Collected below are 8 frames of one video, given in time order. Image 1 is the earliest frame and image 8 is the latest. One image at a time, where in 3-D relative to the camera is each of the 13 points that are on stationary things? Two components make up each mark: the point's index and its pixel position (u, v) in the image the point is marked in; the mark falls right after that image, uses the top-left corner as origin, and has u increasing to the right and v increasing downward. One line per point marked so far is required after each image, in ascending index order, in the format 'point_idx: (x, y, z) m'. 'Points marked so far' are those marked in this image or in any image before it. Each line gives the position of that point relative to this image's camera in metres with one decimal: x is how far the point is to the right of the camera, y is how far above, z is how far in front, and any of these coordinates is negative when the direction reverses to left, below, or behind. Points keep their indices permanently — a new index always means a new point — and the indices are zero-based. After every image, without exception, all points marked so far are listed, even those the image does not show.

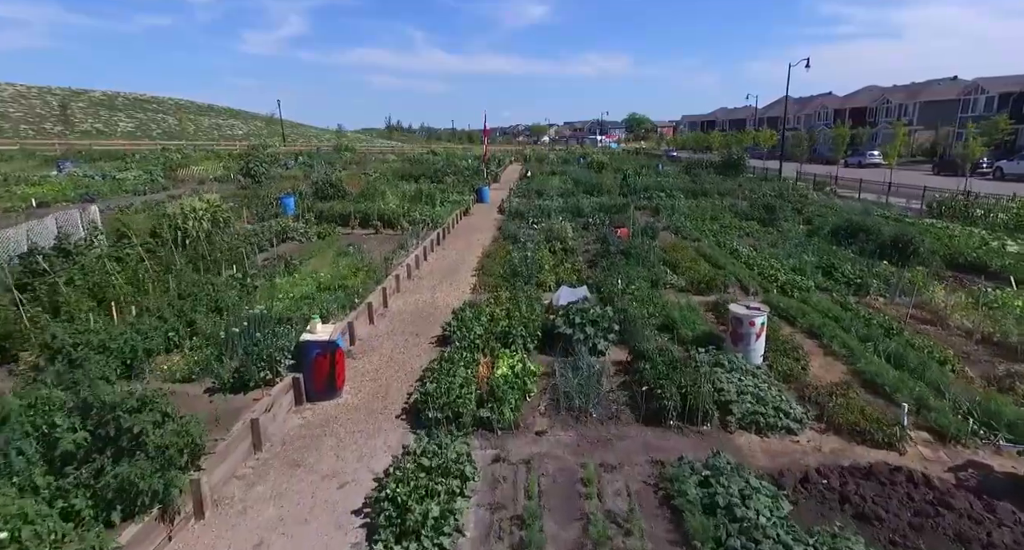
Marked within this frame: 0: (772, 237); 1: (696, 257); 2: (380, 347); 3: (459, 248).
0: (+7.6, +1.0, +16.5) m
1: (+4.5, +0.4, +13.8) m
2: (-2.1, -1.1, +8.9) m
3: (-1.6, +0.7, +16.6) m
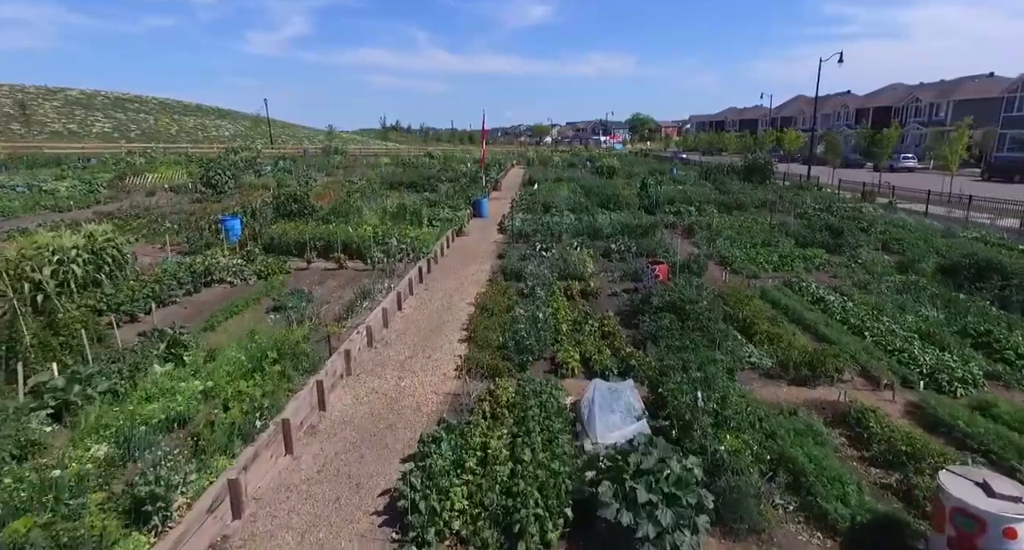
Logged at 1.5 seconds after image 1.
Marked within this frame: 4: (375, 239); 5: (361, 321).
0: (+7.6, 0.0, +12.6) m
1: (+4.6, -0.6, +10.0) m
2: (-2.0, -2.2, +5.0) m
3: (-1.5, -0.4, +12.8) m
4: (-3.6, +0.8, +14.7) m
5: (-2.5, -0.8, +9.5) m
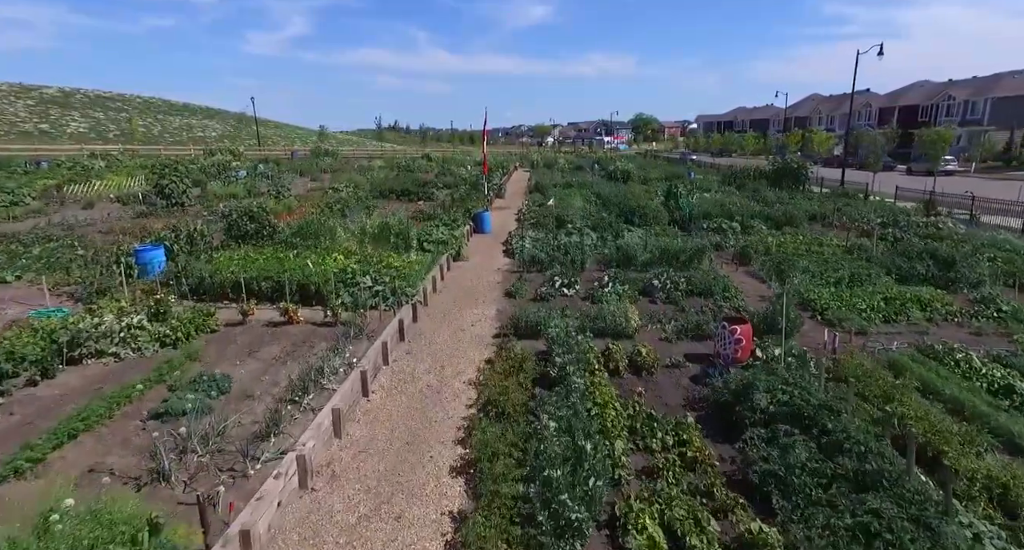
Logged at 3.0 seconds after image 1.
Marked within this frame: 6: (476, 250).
0: (+7.9, -1.0, +8.9) m
1: (+4.8, -1.6, +6.3) m
2: (-1.7, -3.1, +1.3) m
3: (-1.2, -1.3, +9.1) m
4: (-3.3, -0.1, +11.0) m
5: (-2.3, -1.7, +5.8) m
6: (-1.1, +0.6, +17.9) m
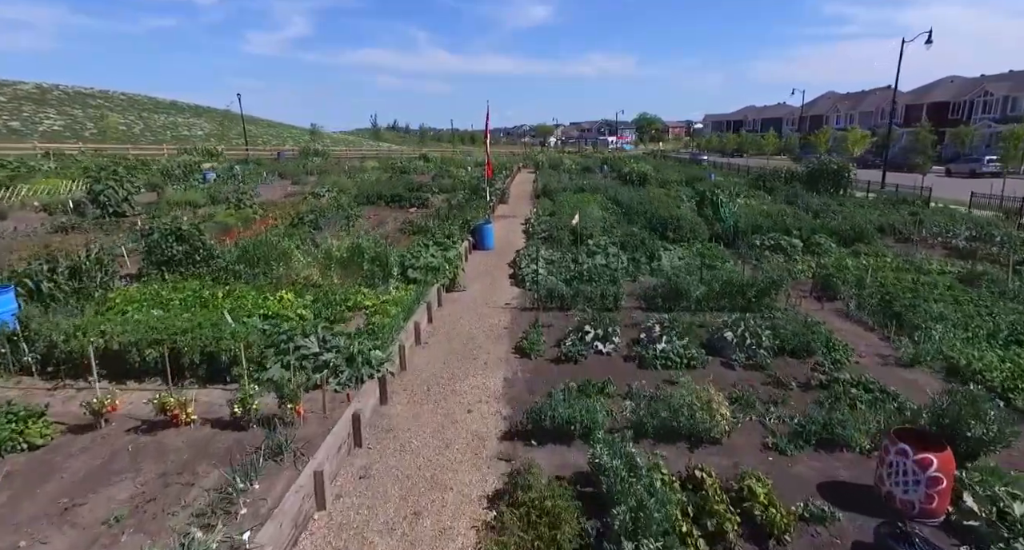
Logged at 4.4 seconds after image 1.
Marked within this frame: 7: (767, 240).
0: (+8.1, -1.7, +5.2) m
1: (+5.0, -2.3, +2.6) m
2: (-1.6, -3.9, -2.3) m
3: (-1.0, -2.1, +5.4) m
4: (-3.1, -0.9, +7.3) m
5: (-2.1, -2.5, +2.1) m
6: (-0.9, -0.2, +14.3) m
7: (+7.2, +1.0, +15.9) m
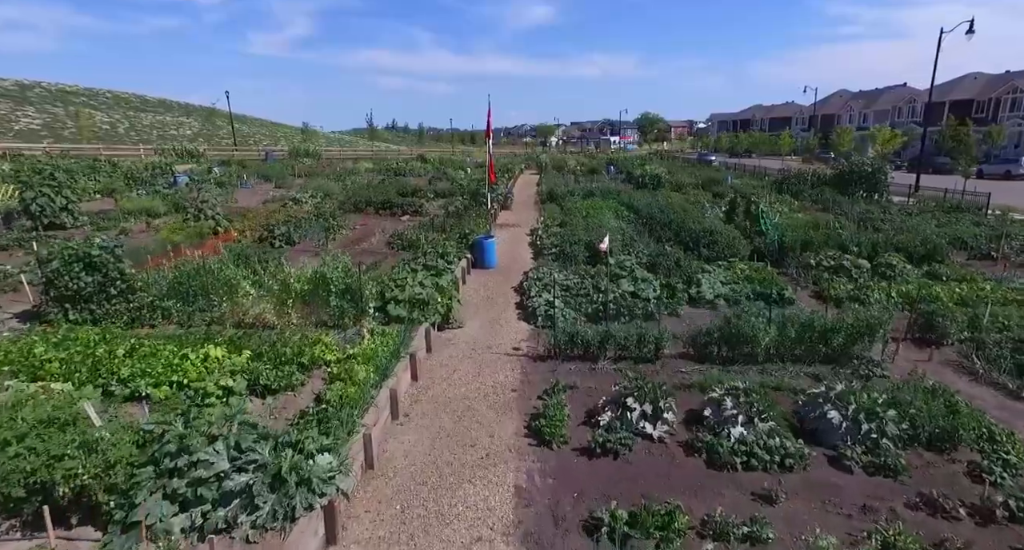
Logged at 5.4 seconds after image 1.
0: (+8.3, -2.4, +2.5) m
1: (+5.2, -3.0, -0.1) m
2: (-1.4, -4.5, -5.0) m
3: (-0.9, -2.7, +2.7) m
4: (-3.0, -1.5, +4.6) m
5: (-1.9, -3.1, -0.6) m
6: (-0.8, -0.8, +11.6) m
7: (+7.3, +0.3, +13.2) m
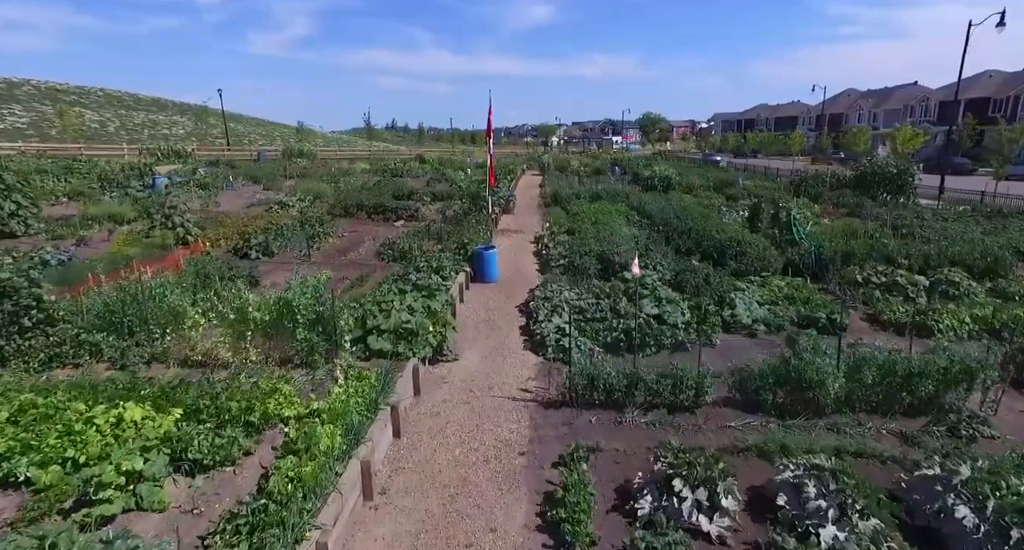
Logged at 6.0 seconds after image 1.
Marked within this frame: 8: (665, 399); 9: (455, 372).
0: (+8.3, -2.7, +0.9) m
1: (+5.2, -3.3, -1.8) m
2: (-1.3, -4.9, -6.7) m
3: (-0.8, -3.1, +1.0) m
4: (-2.9, -1.9, +2.9) m
5: (-1.8, -3.5, -2.3) m
6: (-0.7, -1.2, +9.9) m
7: (+7.4, 0.0, +11.5) m
8: (+1.9, -1.6, +7.2) m
9: (-0.9, -1.5, +8.7) m
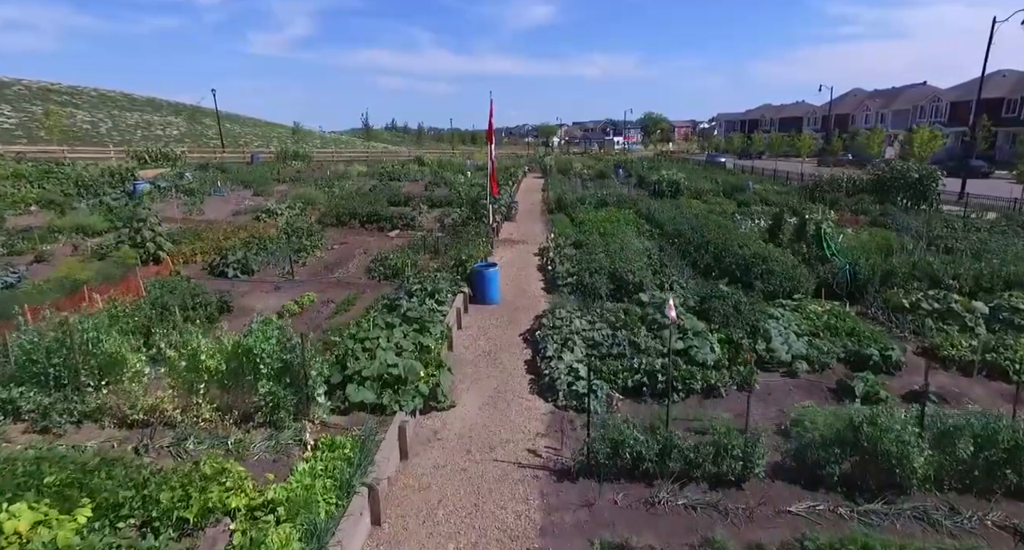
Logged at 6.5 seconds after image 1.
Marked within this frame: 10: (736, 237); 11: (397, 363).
0: (+8.4, -3.2, -0.5) m
1: (+5.3, -3.8, -3.1) m
2: (-1.3, -5.3, -8.0) m
3: (-0.7, -3.5, -0.3) m
4: (-2.8, -2.3, +1.6) m
5: (-1.8, -3.9, -3.6) m
6: (-0.6, -1.6, +8.6) m
7: (+7.5, -0.5, +10.2) m
8: (+2.0, -2.0, +5.9) m
9: (-0.8, -1.9, +7.4) m
10: (+6.4, +1.1, +16.1) m
11: (-1.5, -1.1, +7.3) m
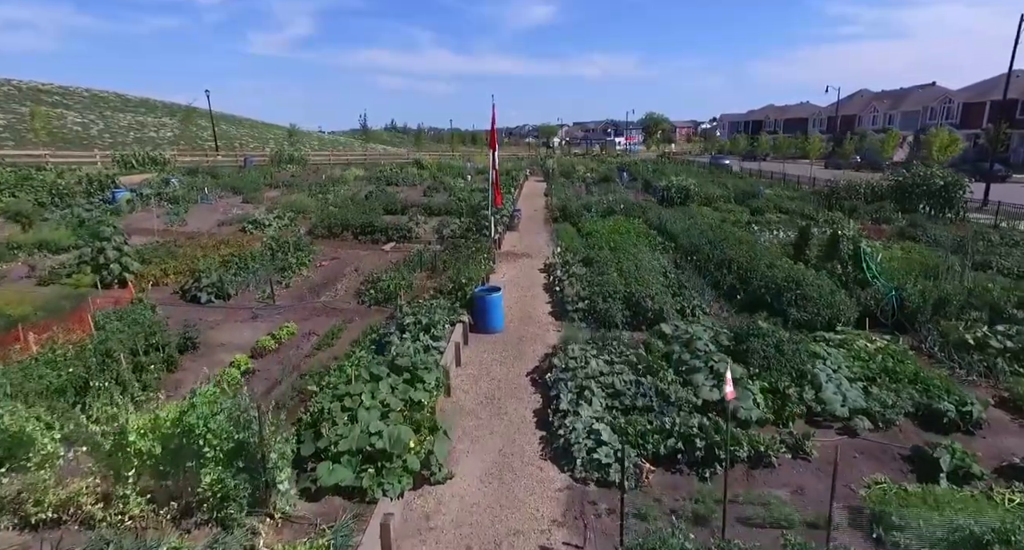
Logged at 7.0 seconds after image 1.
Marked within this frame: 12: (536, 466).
0: (+8.5, -3.7, -1.8) m
1: (+5.4, -4.3, -4.4) m
2: (-1.2, -5.8, -9.4) m
3: (-0.6, -4.1, -1.6) m
4: (-2.7, -2.9, +0.3) m
5: (-1.7, -4.5, -4.9) m
6: (-0.5, -2.1, +7.2) m
7: (+7.6, -1.0, +8.8) m
8: (+2.1, -2.6, +4.5) m
9: (-0.7, -2.5, +6.0) m
10: (+6.5, +0.6, +14.7) m
11: (-1.4, -1.6, +6.0) m
12: (+0.3, -2.2, +6.8) m
